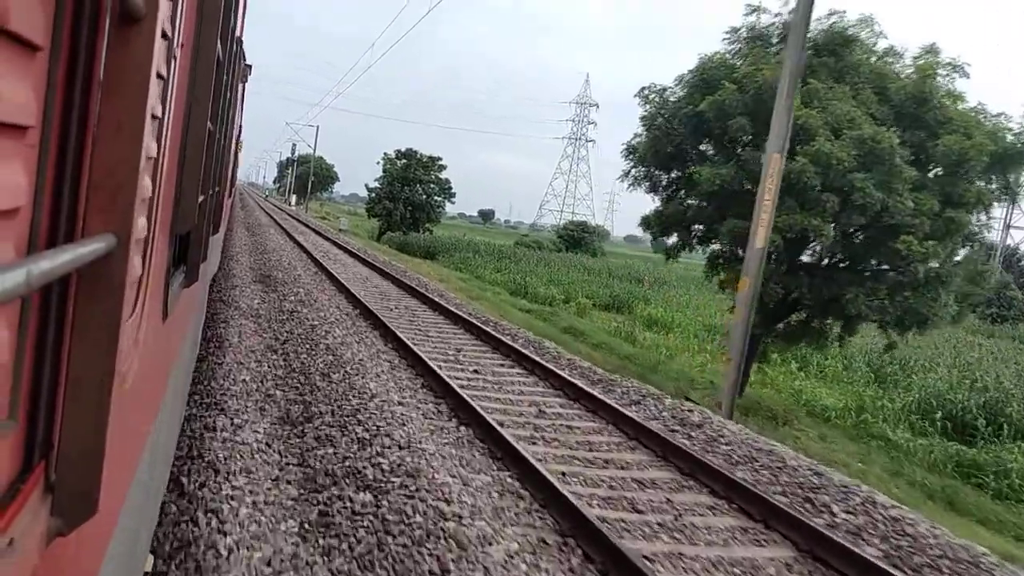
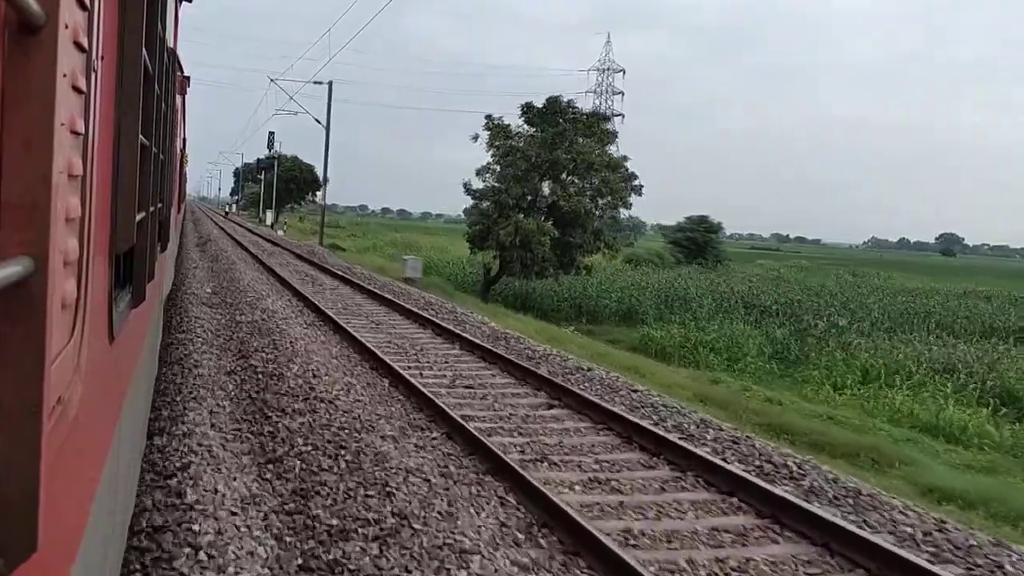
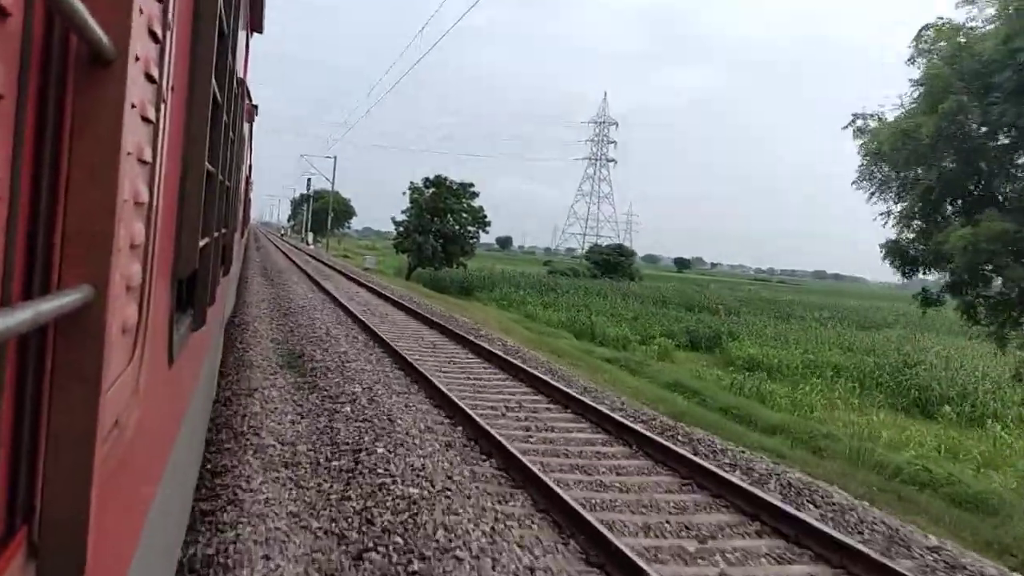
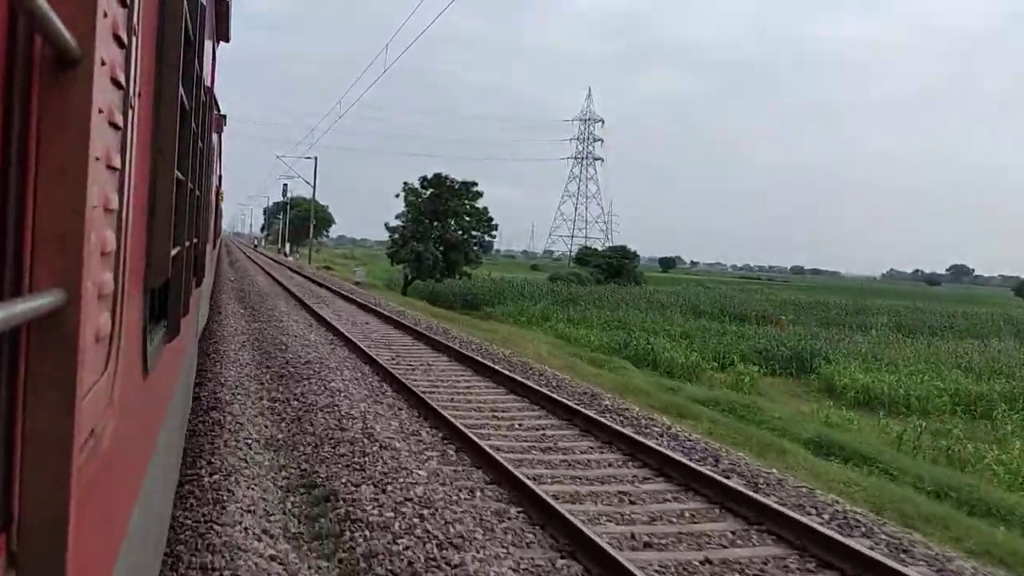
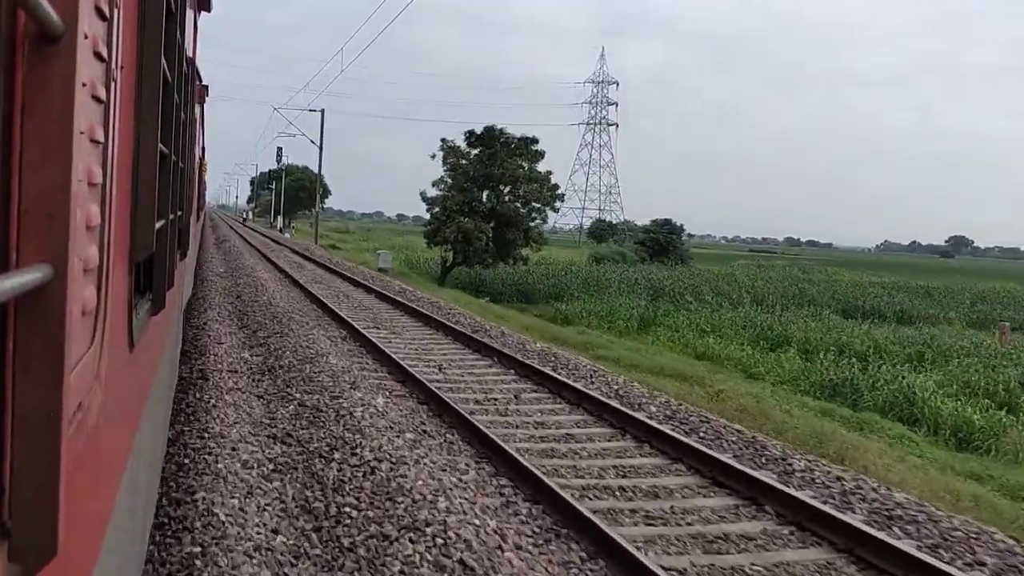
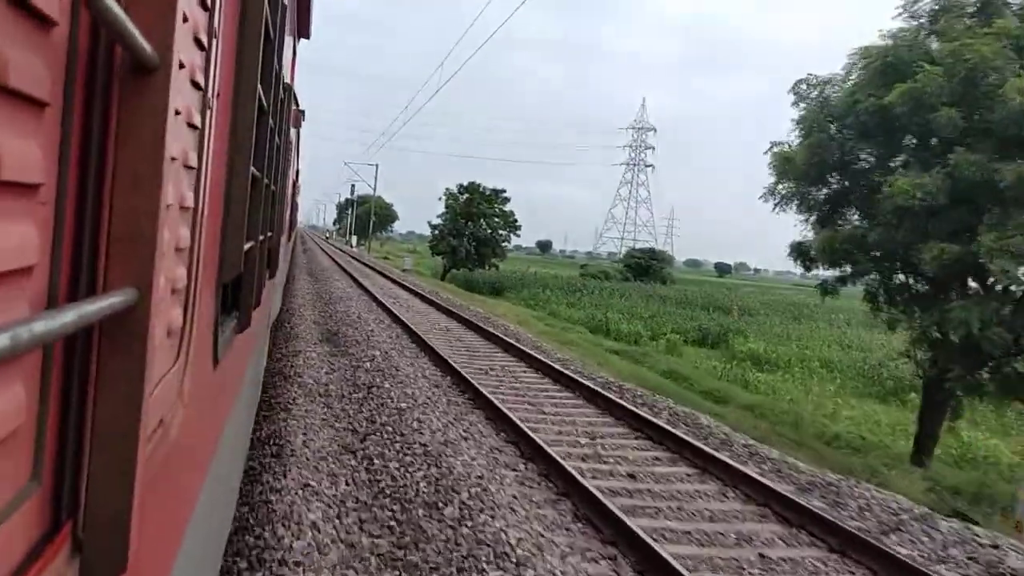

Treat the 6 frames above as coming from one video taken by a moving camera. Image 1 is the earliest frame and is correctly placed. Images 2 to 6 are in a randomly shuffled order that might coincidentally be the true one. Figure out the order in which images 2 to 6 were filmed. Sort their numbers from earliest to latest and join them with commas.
6, 3, 4, 5, 2
